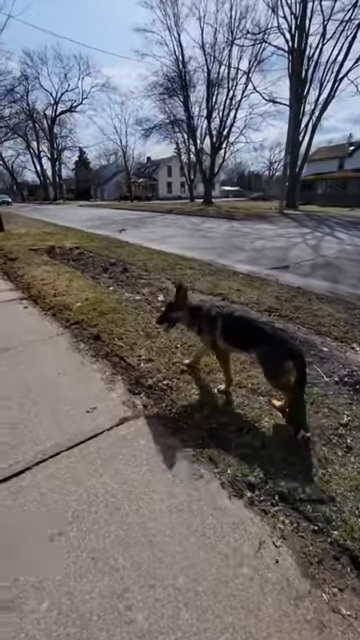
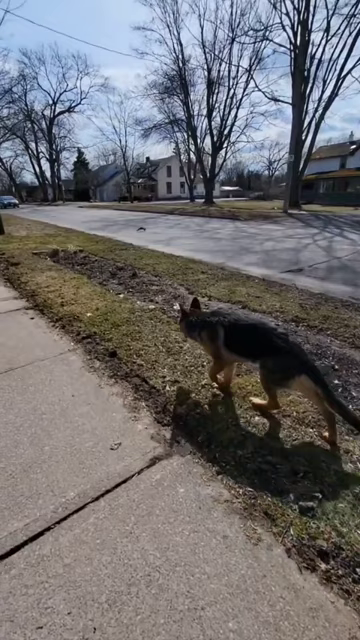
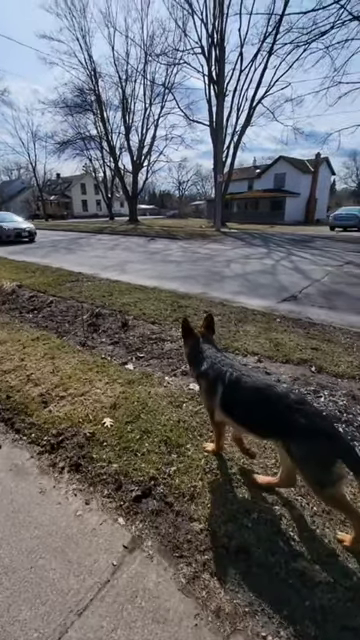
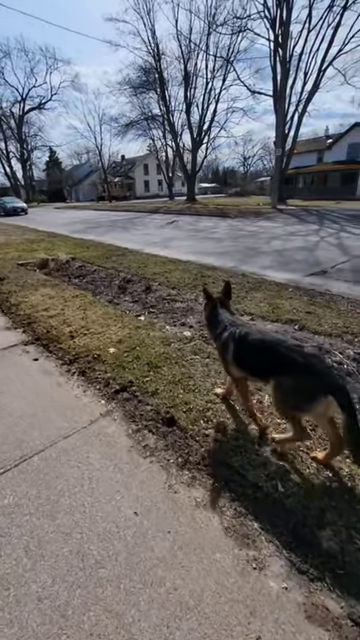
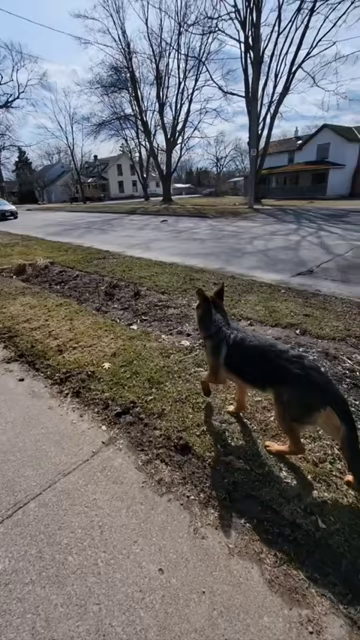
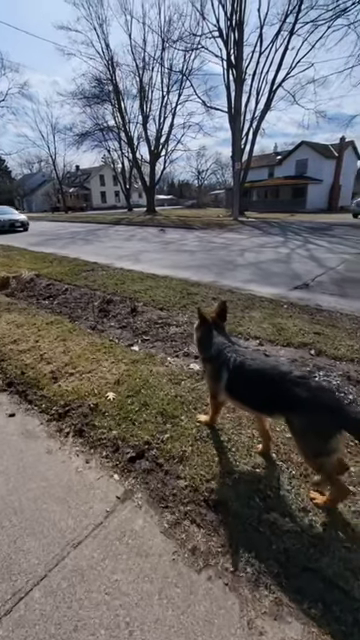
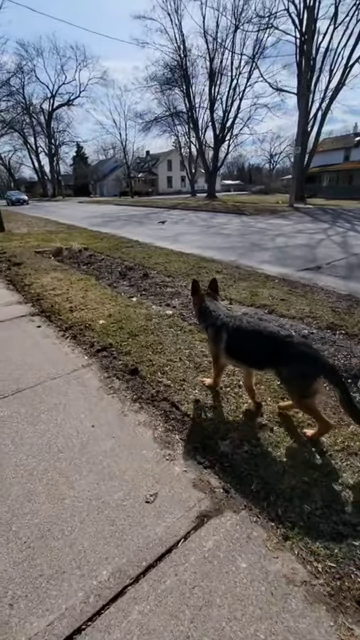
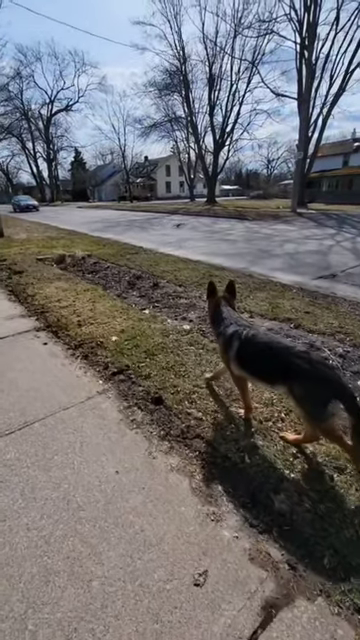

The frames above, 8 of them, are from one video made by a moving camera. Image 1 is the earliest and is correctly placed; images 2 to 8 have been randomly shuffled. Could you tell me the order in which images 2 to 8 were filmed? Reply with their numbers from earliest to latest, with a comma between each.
2, 7, 8, 4, 5, 6, 3
